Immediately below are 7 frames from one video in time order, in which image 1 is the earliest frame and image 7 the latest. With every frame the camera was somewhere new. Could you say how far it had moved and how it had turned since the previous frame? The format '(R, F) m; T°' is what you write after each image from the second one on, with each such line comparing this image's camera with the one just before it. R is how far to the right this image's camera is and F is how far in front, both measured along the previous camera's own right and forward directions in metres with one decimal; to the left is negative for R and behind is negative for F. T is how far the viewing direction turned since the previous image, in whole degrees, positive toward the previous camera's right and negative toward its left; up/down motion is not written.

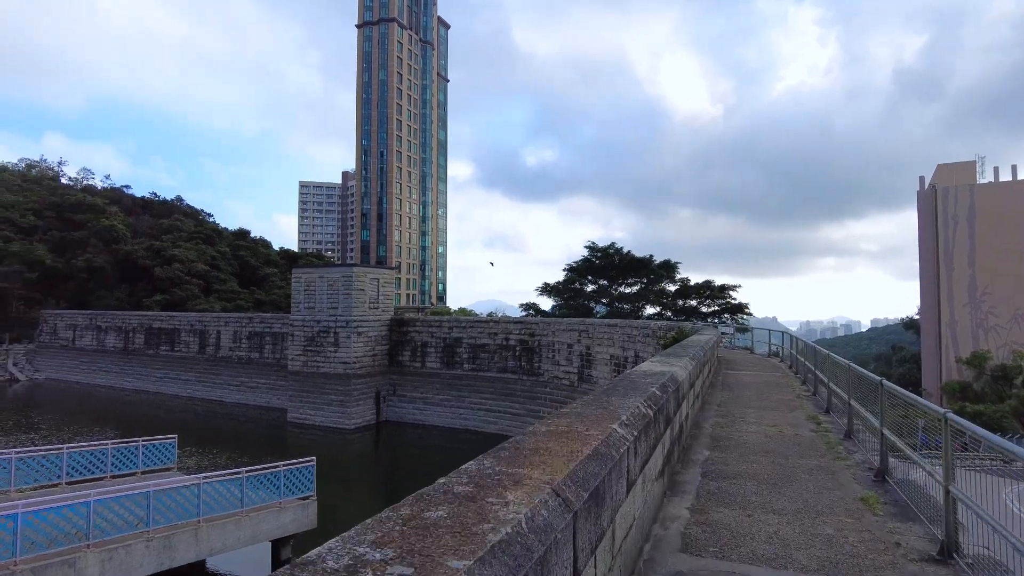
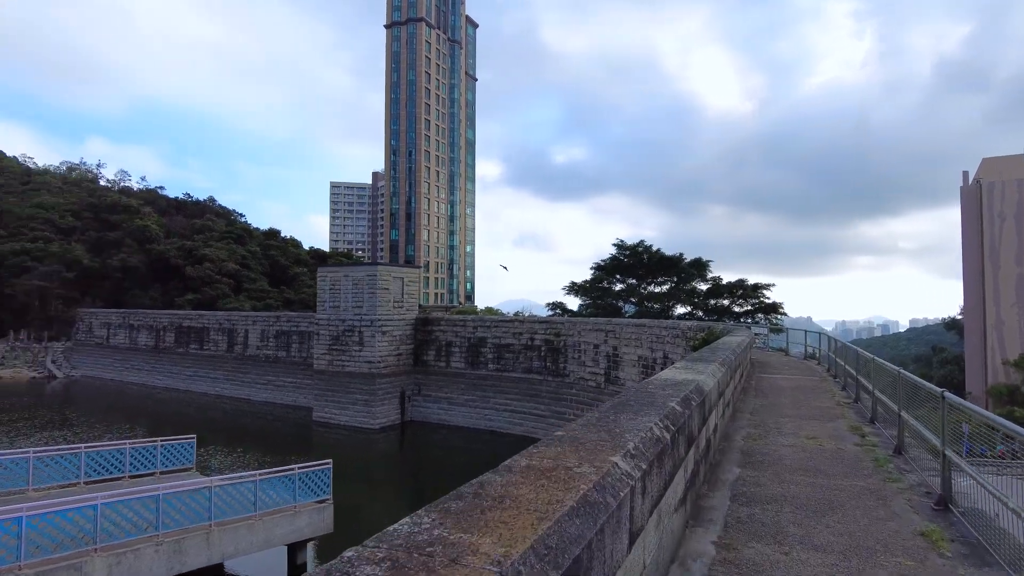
(+0.1, +0.3) m; -3°
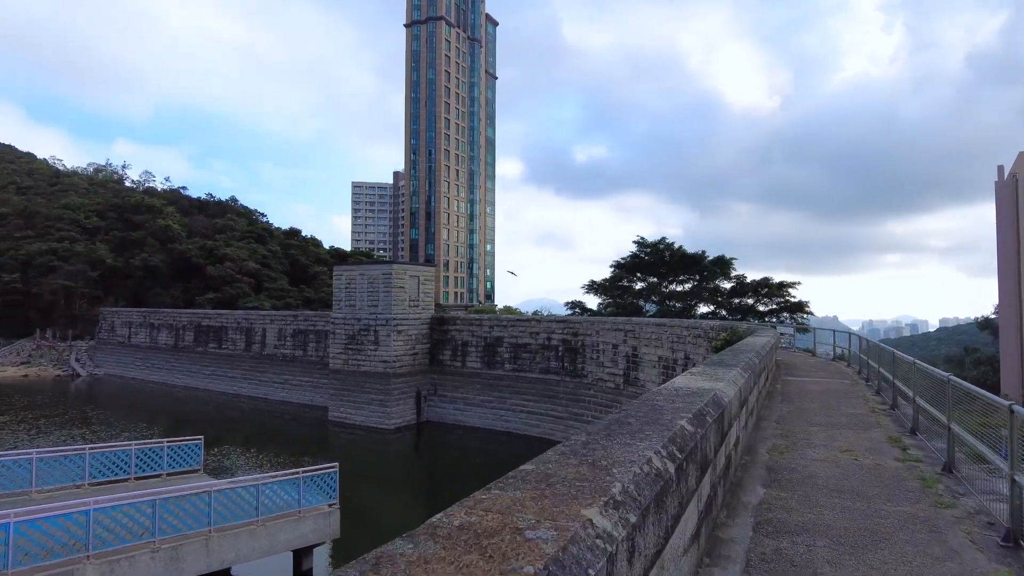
(+0.1, +0.3) m; -2°
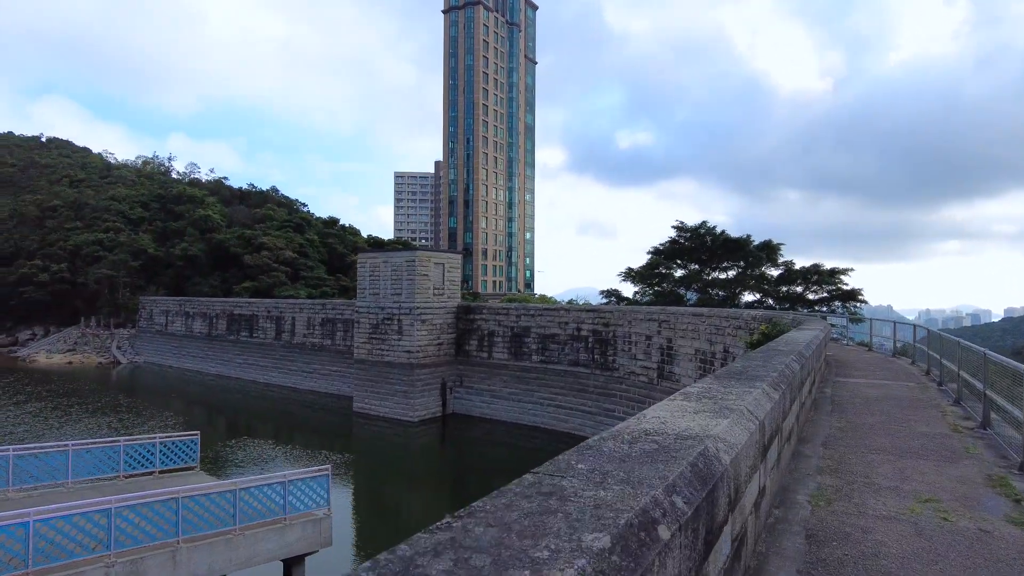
(+0.4, +0.9) m; -4°
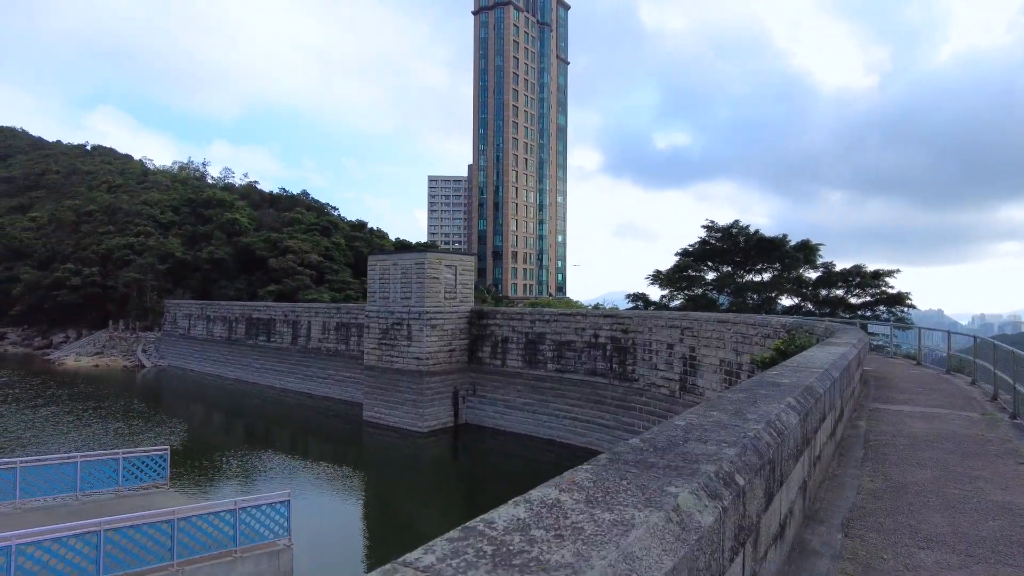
(+0.5, +0.9) m; -3°
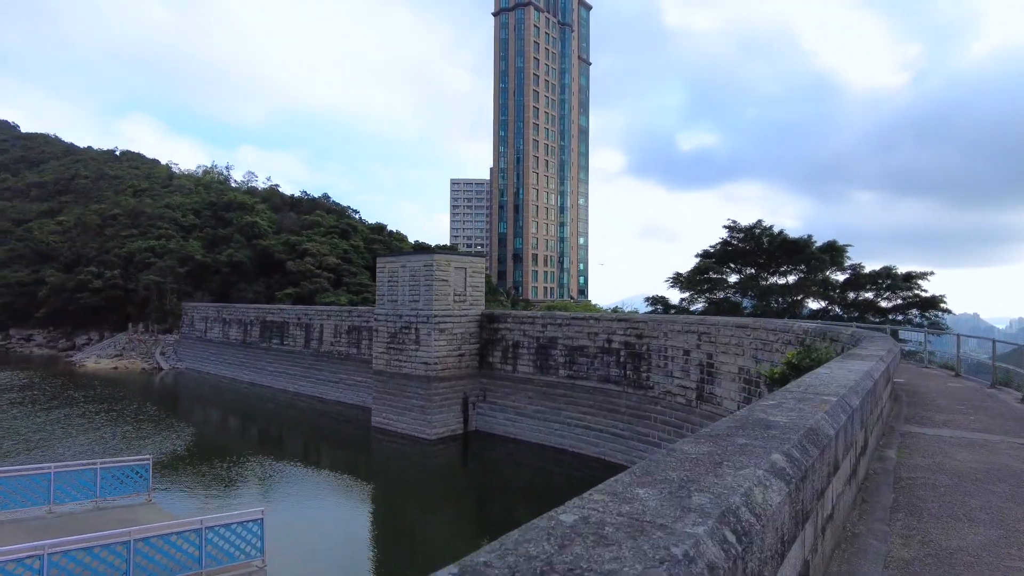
(+0.3, +0.5) m; -2°
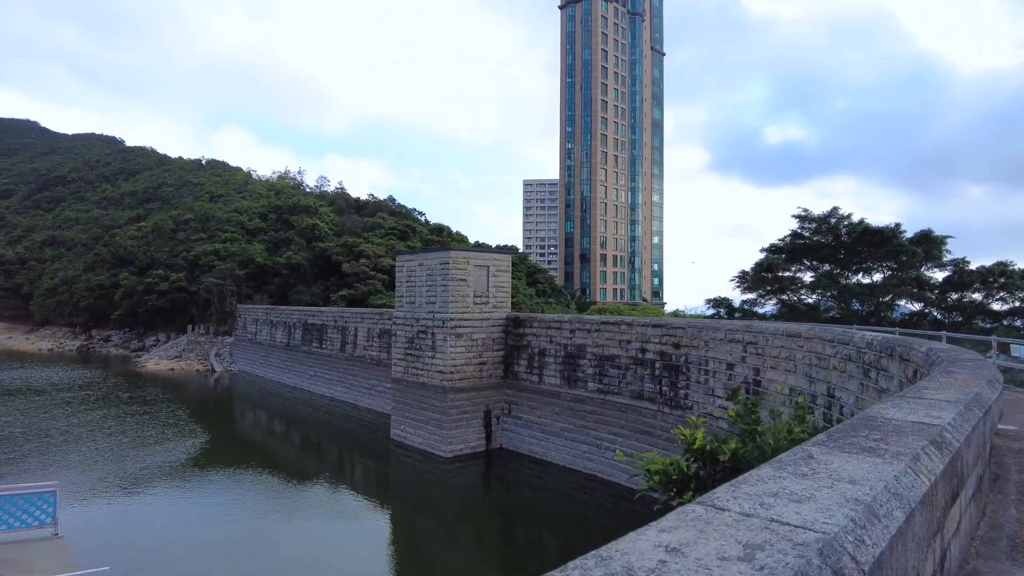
(+1.2, +1.8) m; -7°
